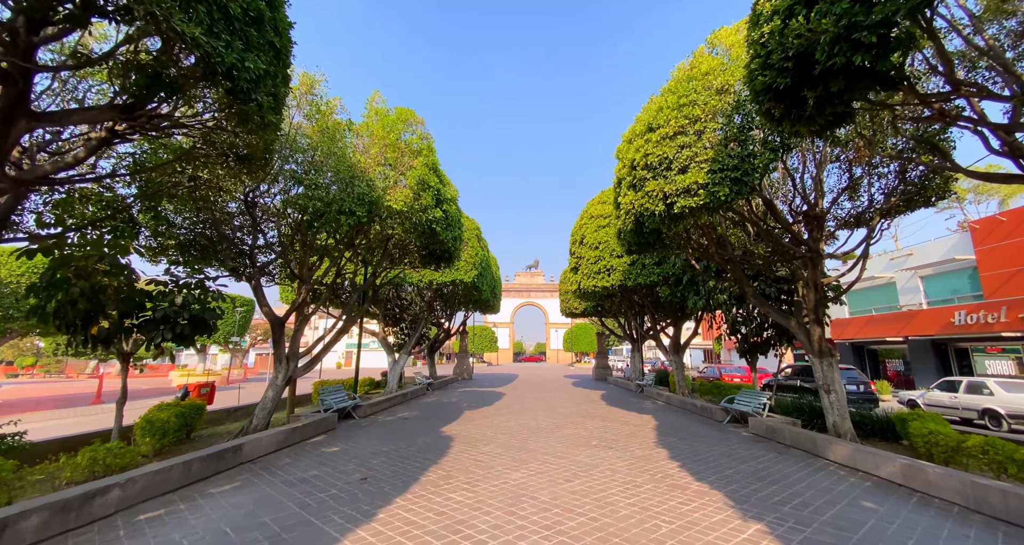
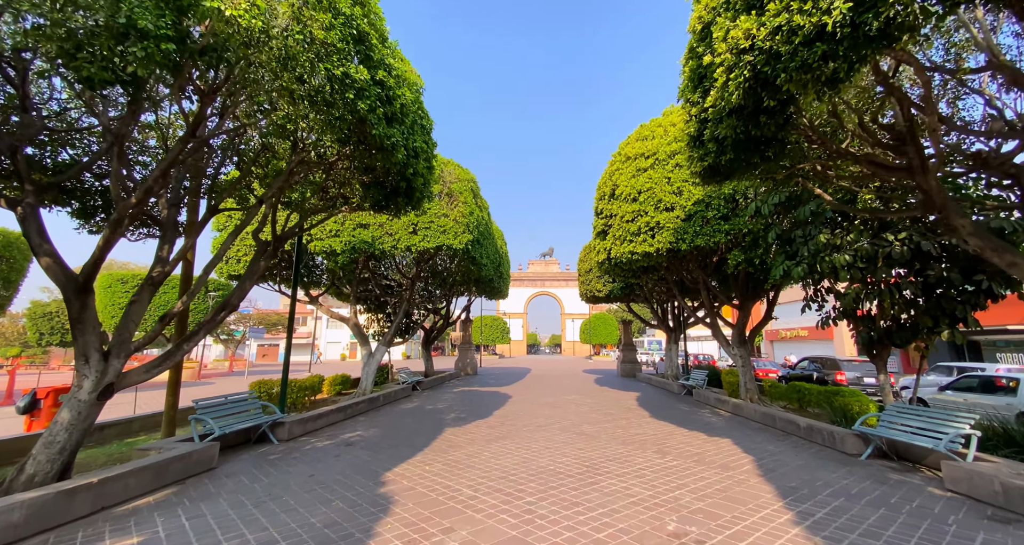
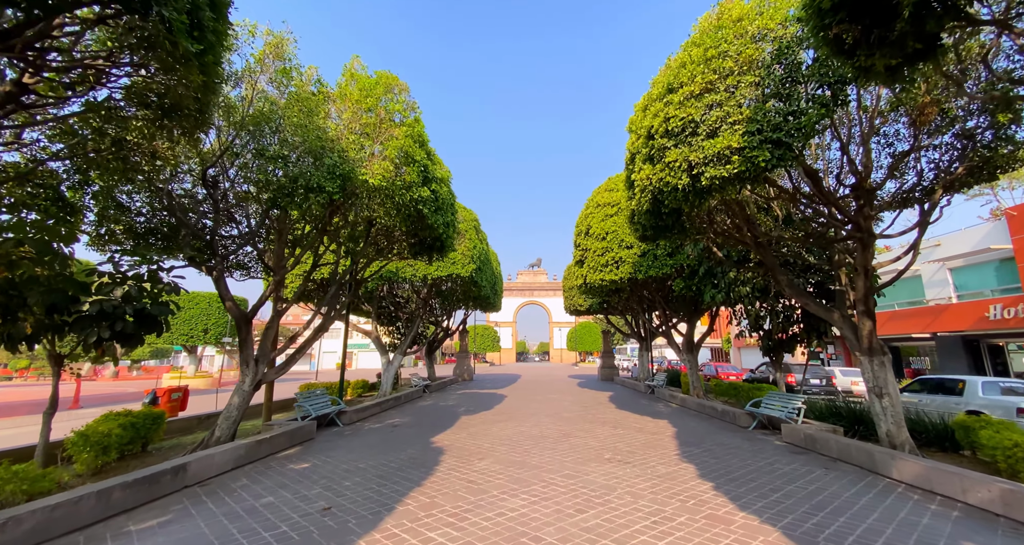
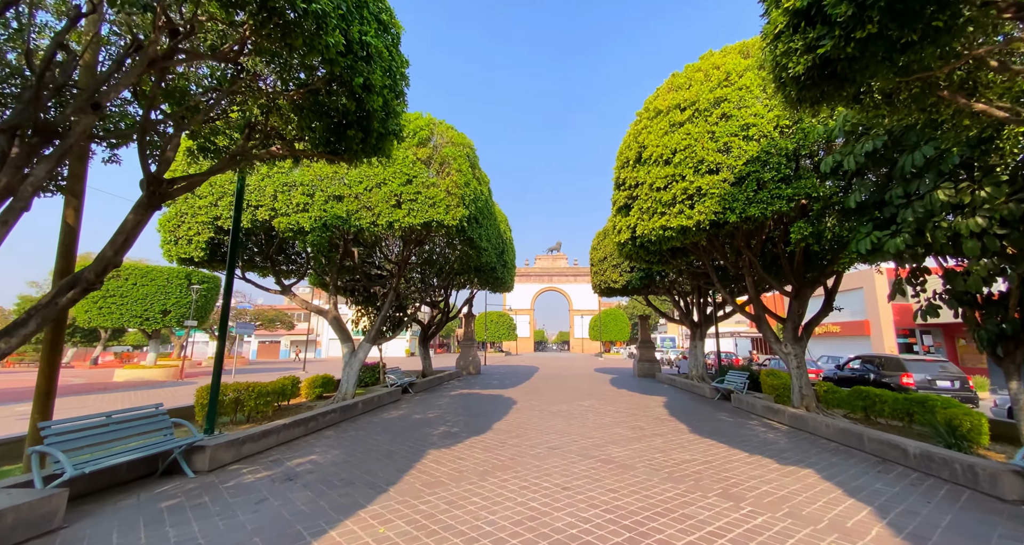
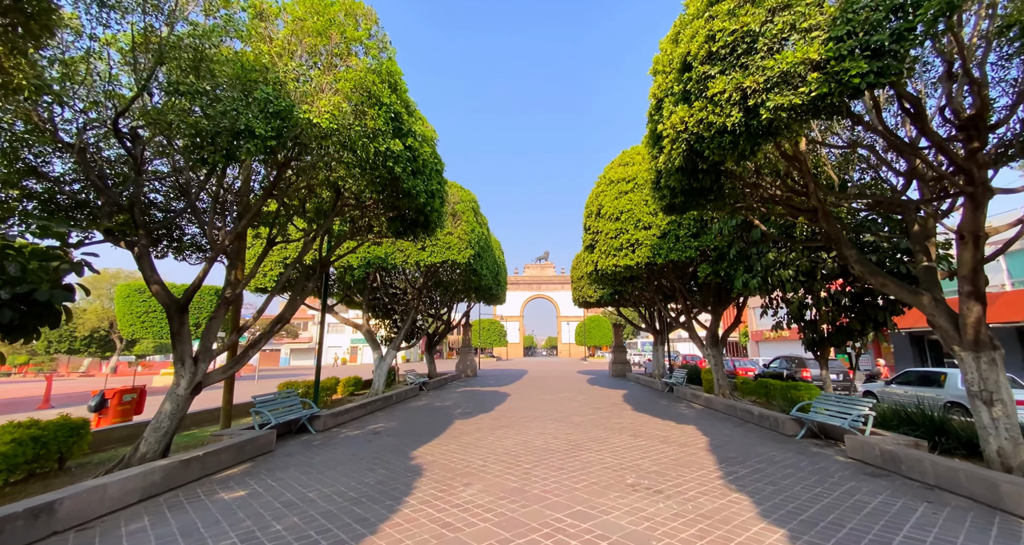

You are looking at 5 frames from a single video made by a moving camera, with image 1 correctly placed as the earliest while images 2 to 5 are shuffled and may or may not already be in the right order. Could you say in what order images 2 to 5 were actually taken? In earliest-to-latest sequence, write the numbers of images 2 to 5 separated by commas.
3, 5, 2, 4
